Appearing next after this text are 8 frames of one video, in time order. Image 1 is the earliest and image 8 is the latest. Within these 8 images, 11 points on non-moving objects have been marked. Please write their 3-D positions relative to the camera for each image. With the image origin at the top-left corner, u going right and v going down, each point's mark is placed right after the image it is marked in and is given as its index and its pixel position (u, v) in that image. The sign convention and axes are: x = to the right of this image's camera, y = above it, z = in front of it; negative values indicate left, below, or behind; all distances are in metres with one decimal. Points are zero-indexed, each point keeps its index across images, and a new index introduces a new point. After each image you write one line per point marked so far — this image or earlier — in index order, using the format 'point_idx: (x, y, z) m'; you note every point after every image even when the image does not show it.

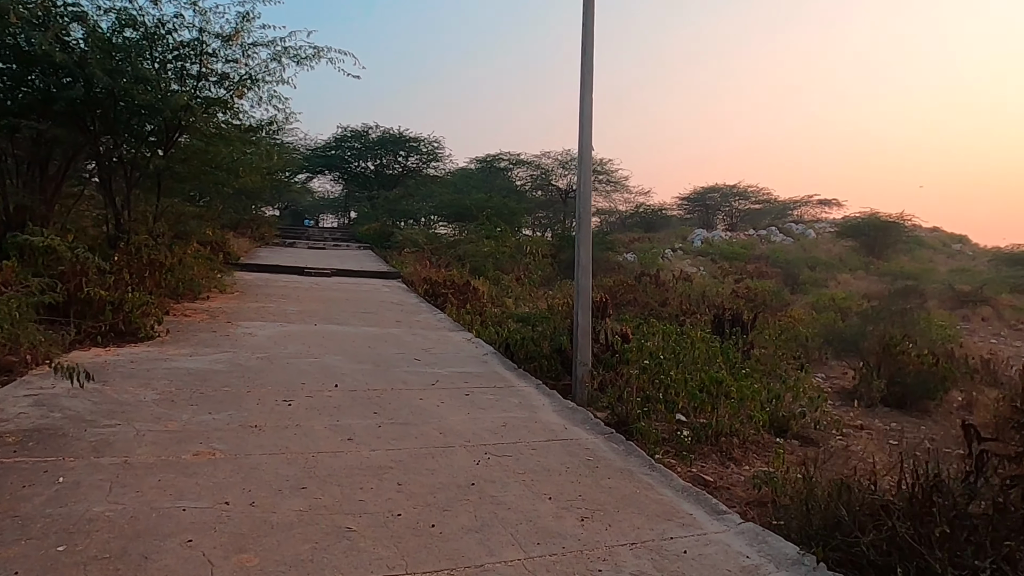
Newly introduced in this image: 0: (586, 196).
0: (+0.5, +0.6, +4.5) m
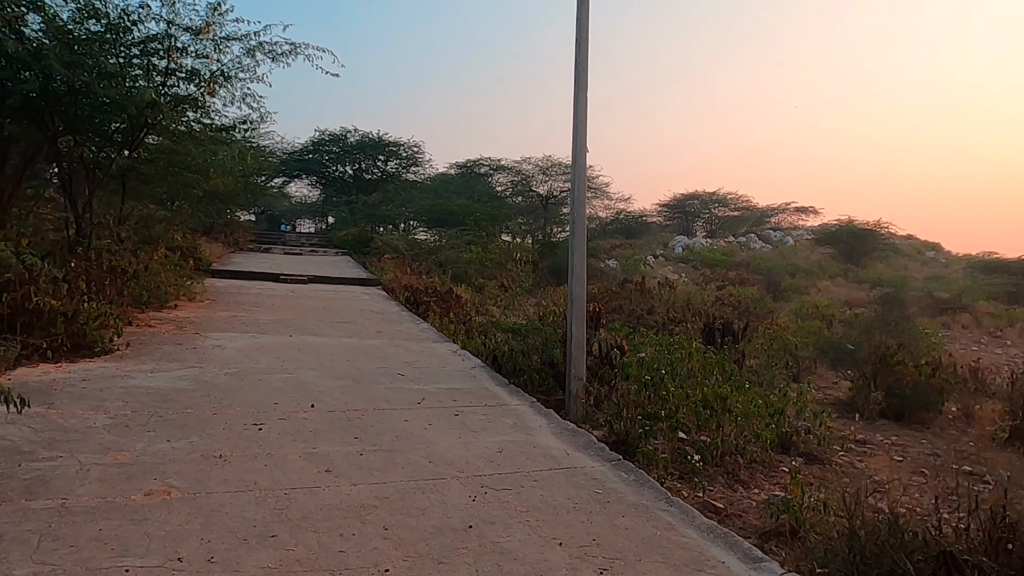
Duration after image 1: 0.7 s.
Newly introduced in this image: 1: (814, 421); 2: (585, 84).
0: (+0.4, +0.5, +4.2) m
1: (+2.2, -1.0, +4.9) m
2: (+0.4, +1.3, +4.2) m
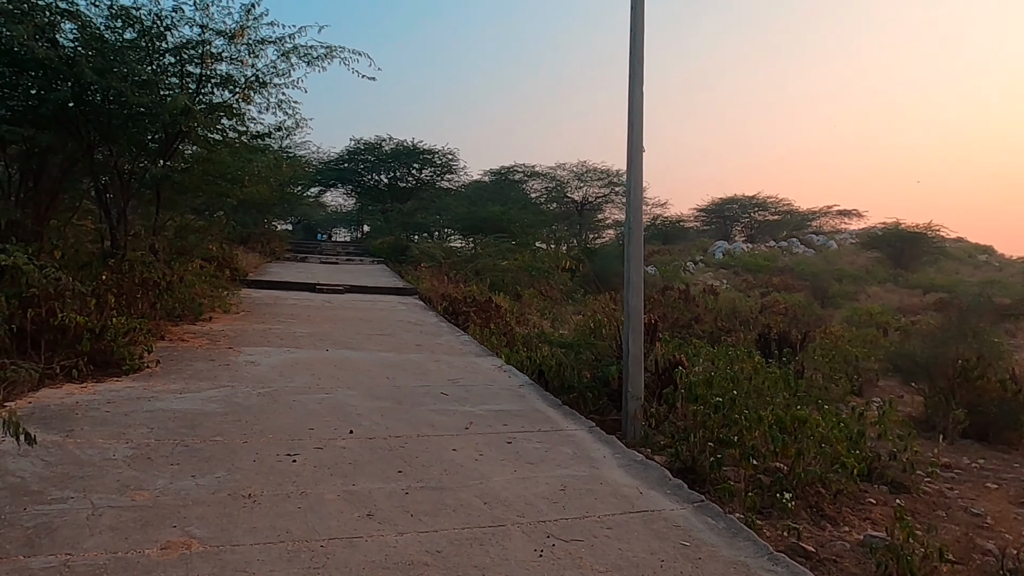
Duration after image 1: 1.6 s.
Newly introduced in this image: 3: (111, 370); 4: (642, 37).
0: (+0.7, +0.5, +3.9) m
1: (+2.6, -1.0, +4.5) m
2: (+0.7, +1.2, +3.8) m
3: (-2.2, -0.5, +3.7) m
4: (+0.7, +1.4, +3.8) m
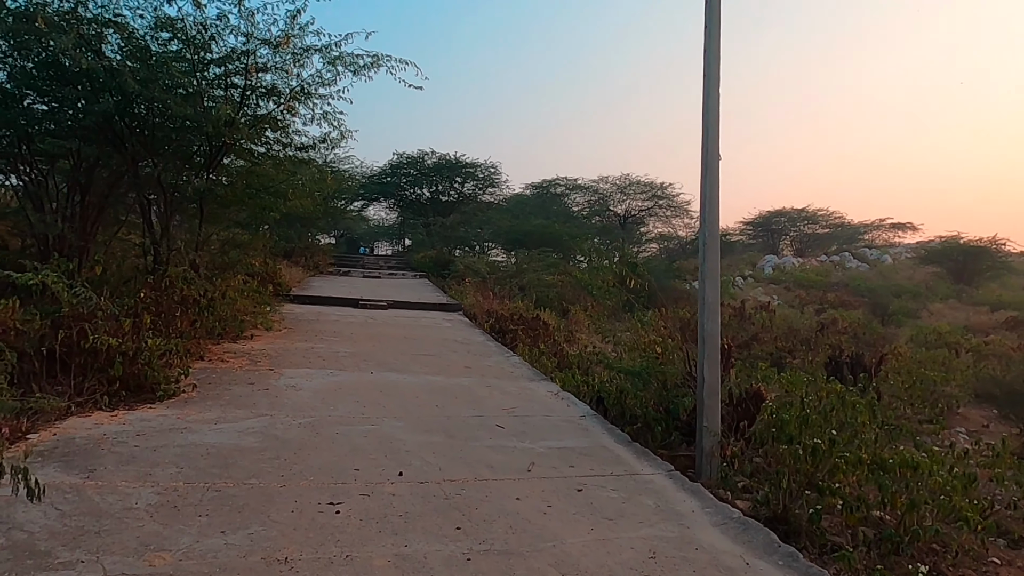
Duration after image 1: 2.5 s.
0: (+1.0, +0.4, +3.5) m
1: (+2.9, -1.2, +3.9) m
2: (+1.1, +1.1, +3.4) m
3: (-1.9, -0.6, +3.4) m
4: (+1.1, +1.3, +3.4) m
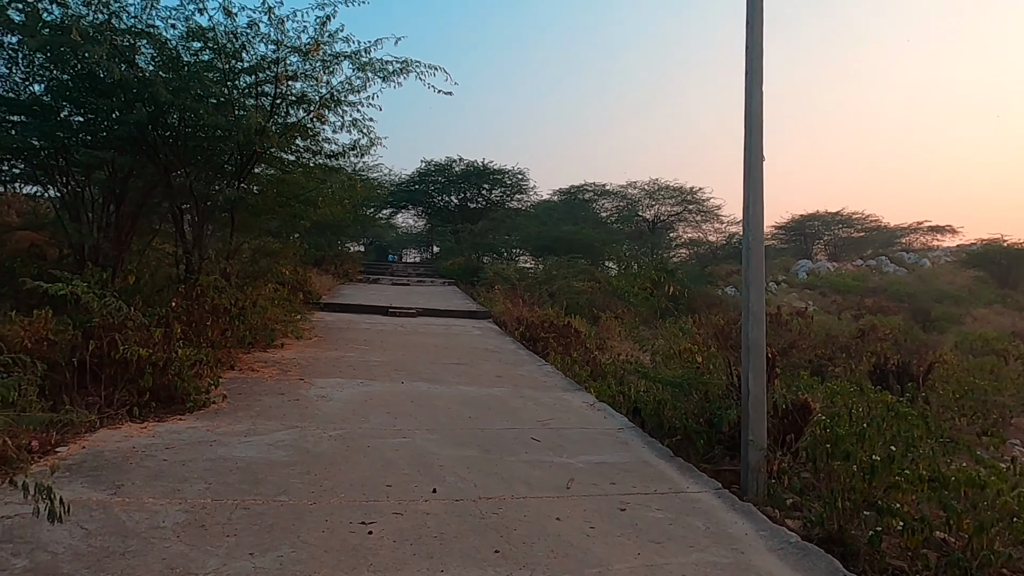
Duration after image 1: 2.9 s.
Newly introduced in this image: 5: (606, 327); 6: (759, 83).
0: (+1.2, +0.3, +3.3) m
1: (+3.1, -1.2, +3.7) m
2: (+1.2, +1.1, +3.3) m
3: (-1.7, -0.6, +3.4) m
4: (+1.3, +1.3, +3.3) m
5: (+1.5, -0.6, +10.3) m
6: (+1.2, +1.0, +3.3) m
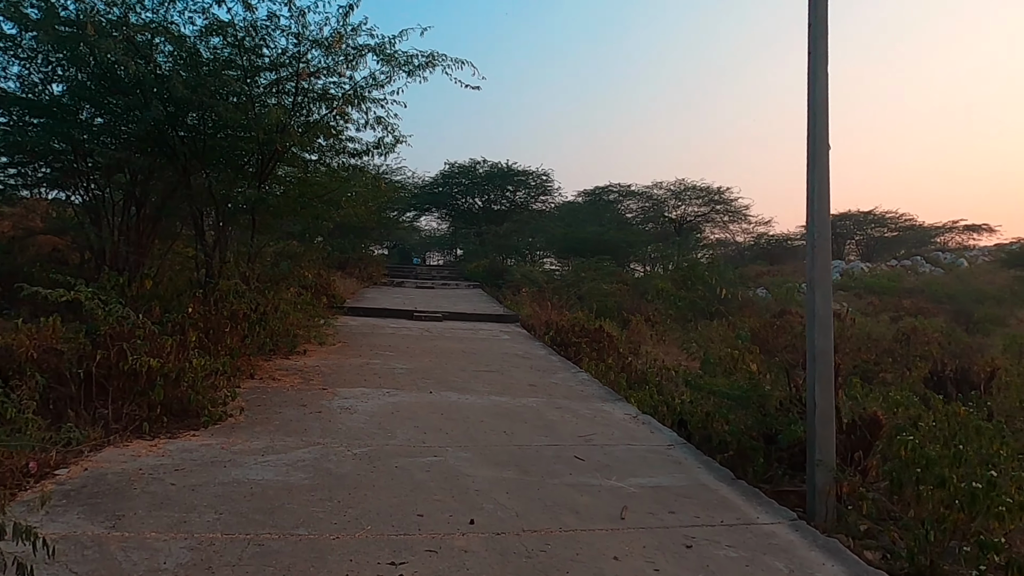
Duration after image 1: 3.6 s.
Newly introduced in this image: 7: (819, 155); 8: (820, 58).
0: (+1.4, +0.3, +3.0) m
1: (+3.3, -1.2, +3.2) m
2: (+1.4, +1.0, +2.9) m
3: (-1.5, -0.6, +3.1) m
4: (+1.4, +1.3, +2.9) m
5: (+1.9, -0.6, +9.9) m
6: (+1.4, +1.0, +3.0) m
7: (+1.4, +0.6, +3.0) m
8: (+1.4, +1.0, +2.9) m
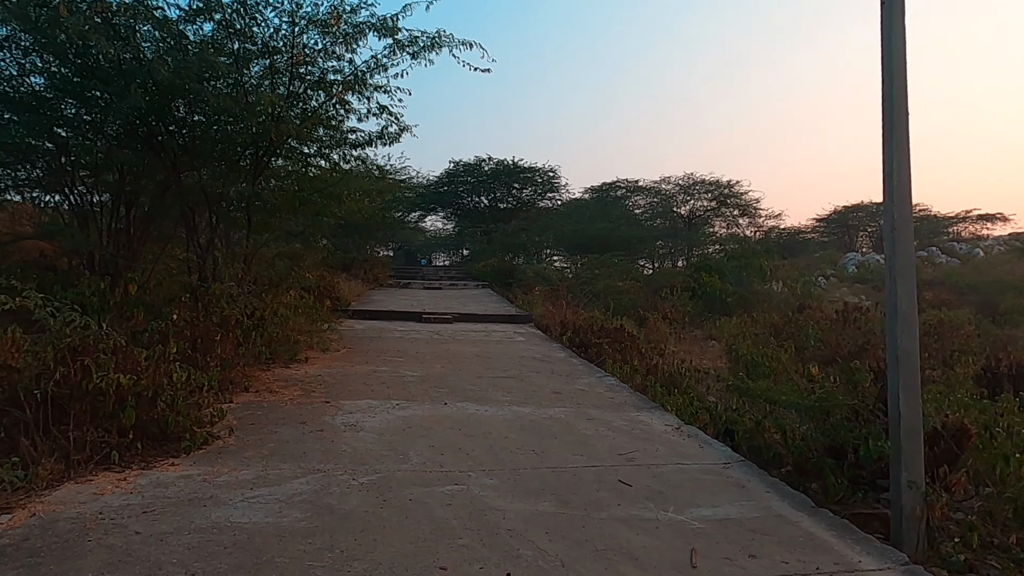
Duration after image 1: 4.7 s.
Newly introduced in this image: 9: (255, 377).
0: (+1.5, +0.3, +2.5) m
1: (+3.5, -1.1, +2.8) m
2: (+1.5, +1.1, +2.5) m
3: (-1.4, -0.7, +2.7) m
4: (+1.5, +1.3, +2.5) m
5: (+2.1, -0.6, +9.4) m
6: (+1.5, +1.1, +2.5) m
7: (+1.5, +0.6, +2.5) m
8: (+1.5, +1.1, +2.5) m
9: (-1.7, -0.6, +4.3) m
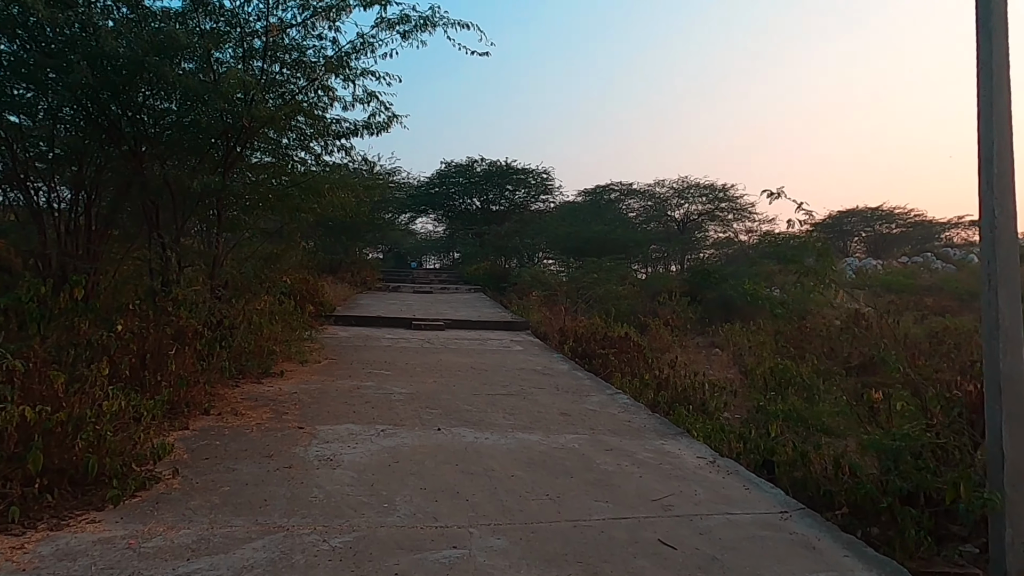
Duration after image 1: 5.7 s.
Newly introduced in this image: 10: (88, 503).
0: (+1.6, +0.3, +2.0) m
1: (+3.5, -1.2, +2.3) m
2: (+1.6, +1.0, +2.0) m
3: (-1.4, -0.7, +2.1) m
4: (+1.6, +1.3, +2.0) m
5: (+2.0, -0.7, +8.9) m
6: (+1.6, +1.0, +2.0) m
7: (+1.5, +0.6, +2.0) m
8: (+1.5, +1.0, +2.0) m
9: (-1.7, -0.6, +3.8) m
10: (-1.3, -0.7, +2.1) m
